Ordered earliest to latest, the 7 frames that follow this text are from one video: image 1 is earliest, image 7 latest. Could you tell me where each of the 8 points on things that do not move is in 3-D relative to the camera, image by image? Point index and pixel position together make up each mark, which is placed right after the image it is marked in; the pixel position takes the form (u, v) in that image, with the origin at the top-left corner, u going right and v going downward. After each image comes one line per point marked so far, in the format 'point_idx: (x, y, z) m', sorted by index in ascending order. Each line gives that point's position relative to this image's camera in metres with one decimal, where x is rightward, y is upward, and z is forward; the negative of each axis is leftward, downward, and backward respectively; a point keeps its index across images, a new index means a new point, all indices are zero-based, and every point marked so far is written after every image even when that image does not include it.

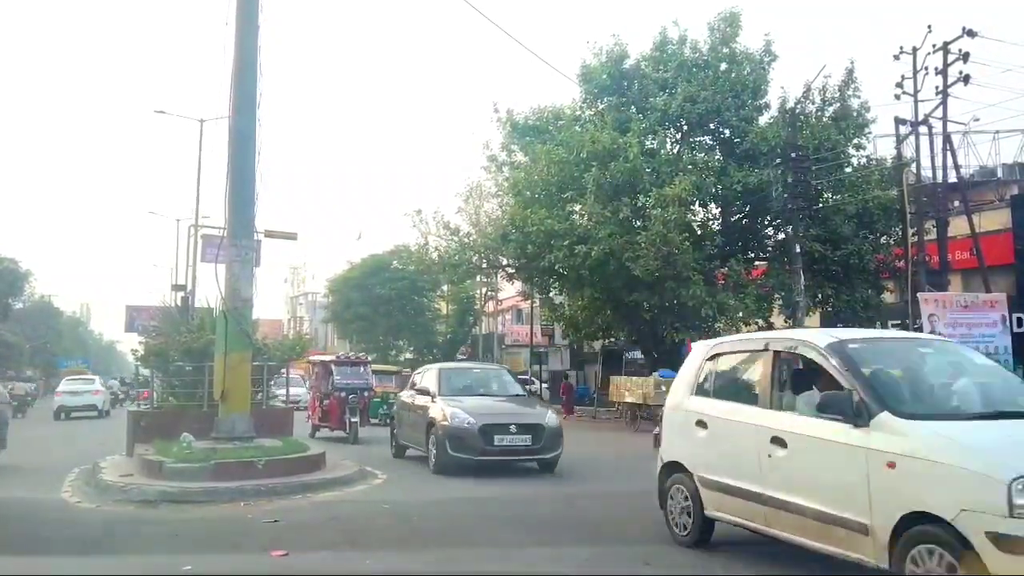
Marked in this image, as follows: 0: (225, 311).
0: (-4.4, -0.3, +11.7) m
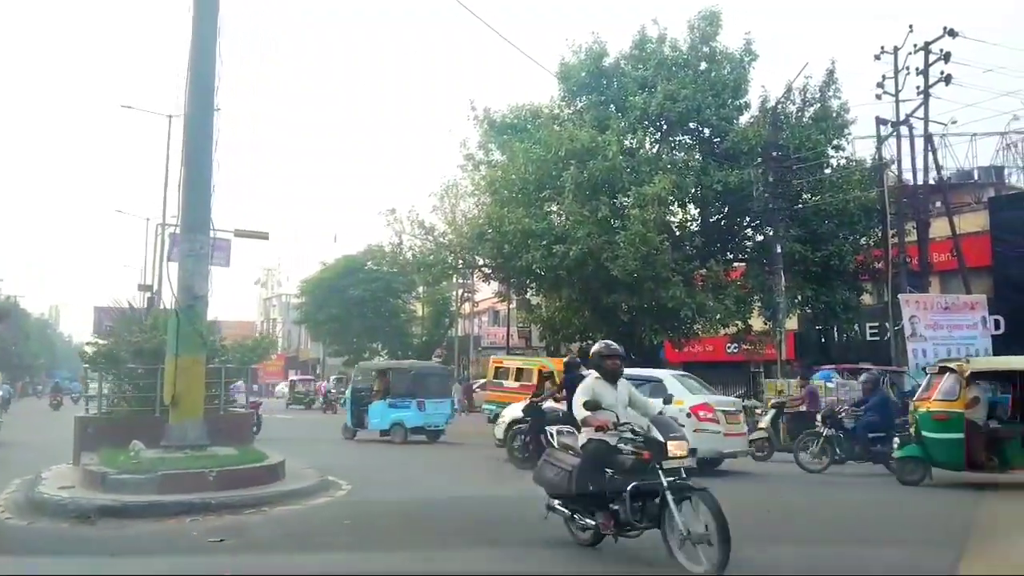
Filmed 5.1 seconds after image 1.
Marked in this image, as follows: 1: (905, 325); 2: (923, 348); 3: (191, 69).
0: (-4.8, -0.3, +11.0) m
1: (+9.9, -0.9, +19.7) m
2: (+10.4, -1.5, +19.8) m
3: (-4.6, +3.1, +11.2) m
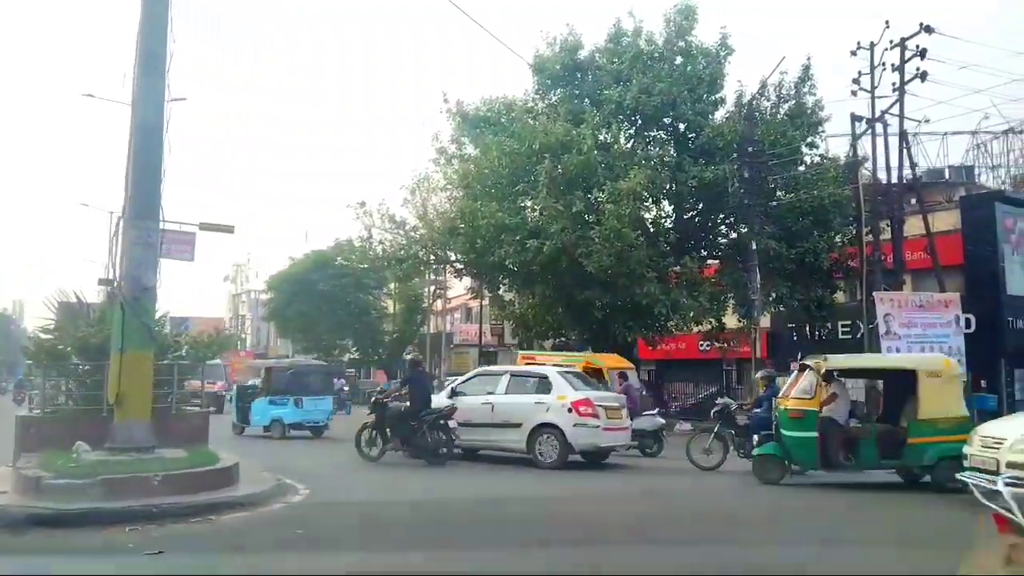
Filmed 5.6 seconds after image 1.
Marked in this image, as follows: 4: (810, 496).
0: (-5.2, -0.2, +10.4) m
1: (+9.2, -0.9, +19.6) m
2: (+9.7, -1.5, +19.8) m
3: (-5.0, +3.2, +10.6) m
4: (+4.1, -2.9, +10.9) m
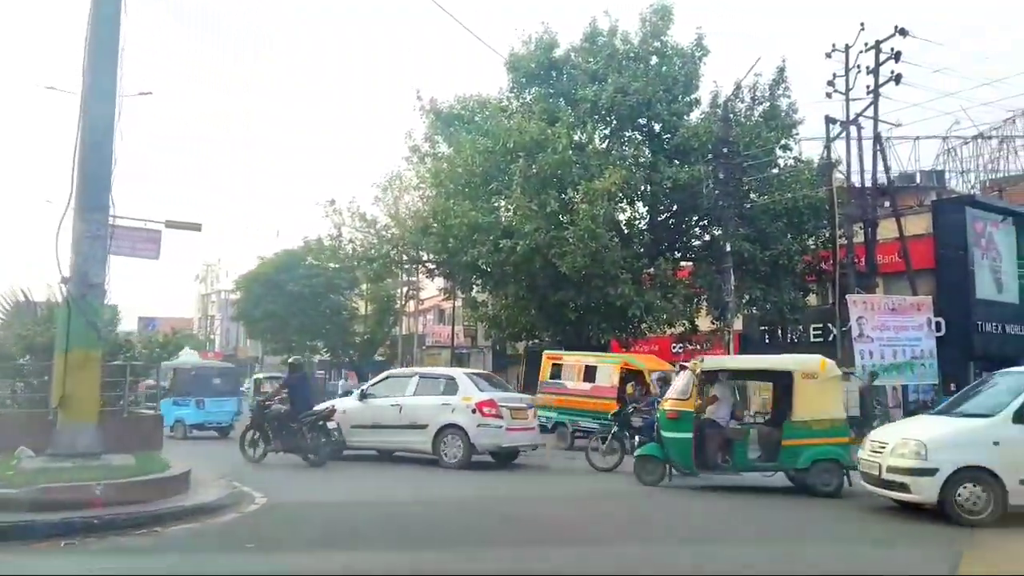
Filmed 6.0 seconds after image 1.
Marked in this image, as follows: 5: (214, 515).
0: (-5.5, -0.1, +9.9) m
1: (+8.5, -0.9, +19.6) m
2: (+9.0, -1.6, +19.7) m
3: (-5.4, +3.3, +10.1) m
4: (+3.7, -2.9, +10.7) m
5: (-3.3, -2.6, +8.9) m
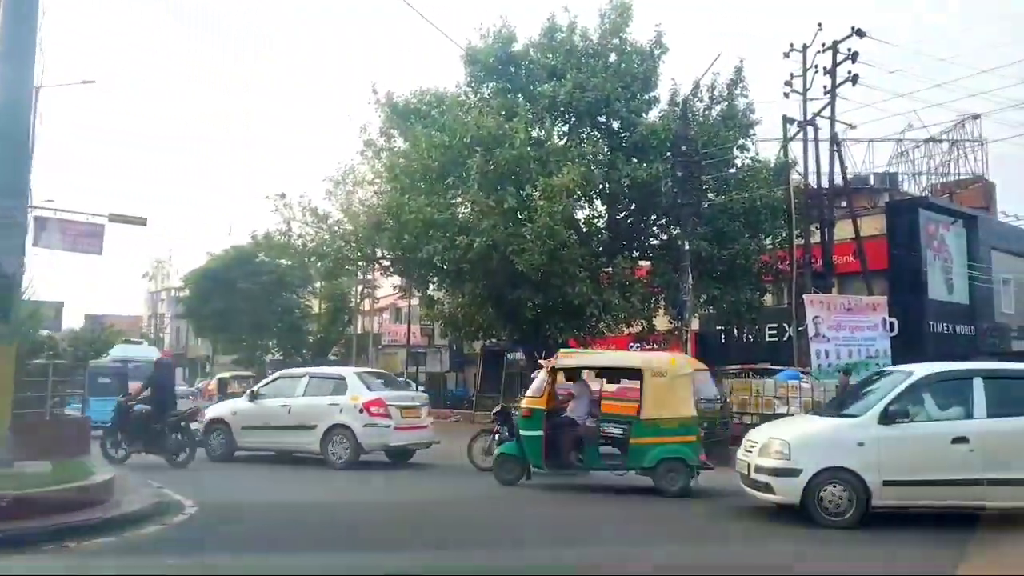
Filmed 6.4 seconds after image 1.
0: (-6.1, -0.1, +9.2) m
1: (+7.4, -0.9, +19.6) m
2: (+7.9, -1.6, +19.8) m
3: (-5.9, +3.4, +9.4) m
4: (+3.1, -2.9, +10.5) m
5: (-3.8, -2.5, +8.3) m
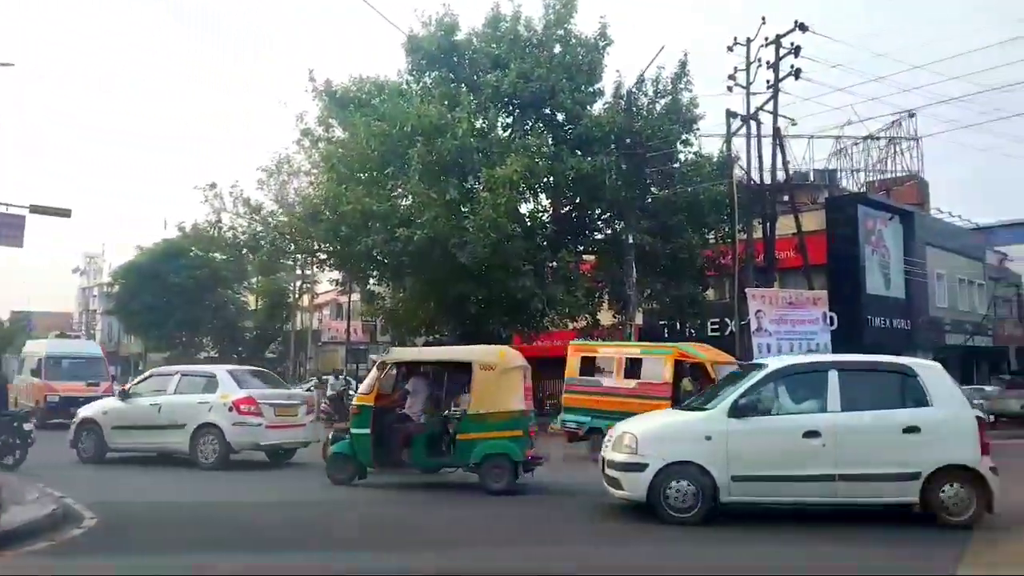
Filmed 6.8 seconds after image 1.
0: (-6.7, +0.1, +8.3) m
1: (+6.0, -0.8, +19.6) m
2: (+6.5, -1.4, +19.8) m
3: (-6.6, +3.5, +8.5) m
4: (+2.3, -2.8, +10.2) m
5: (-4.5, -2.4, +7.5) m
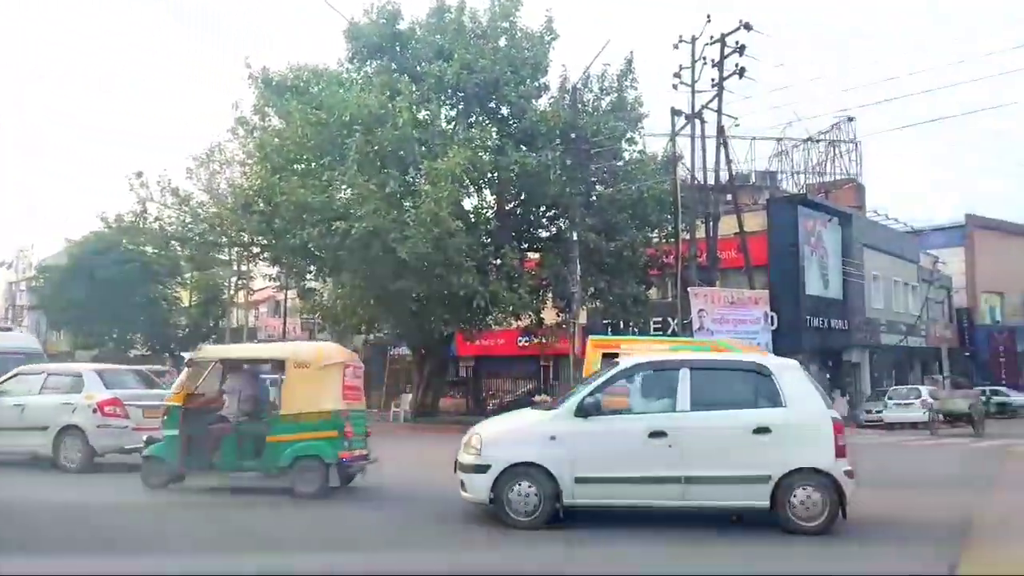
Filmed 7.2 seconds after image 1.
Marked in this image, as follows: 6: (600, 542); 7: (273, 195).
0: (-7.4, +0.2, +7.3) m
1: (+4.5, -0.7, +19.5) m
2: (+5.0, -1.4, +19.8) m
3: (-7.2, +3.6, +7.6) m
4: (+1.5, -2.7, +9.9) m
5: (-5.1, -2.3, +6.7) m
6: (+1.0, -2.4, +7.4) m
7: (-6.1, +2.3, +20.0) m
